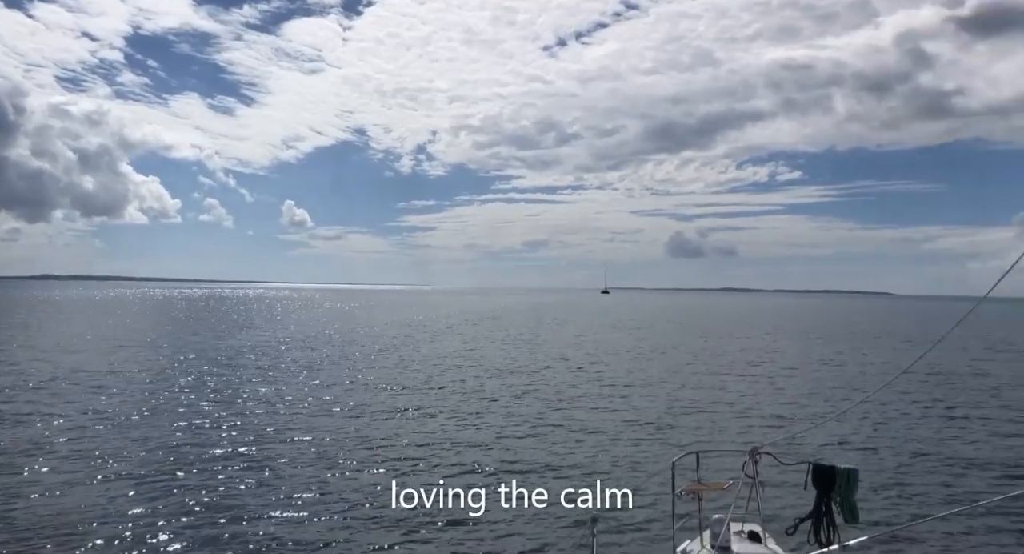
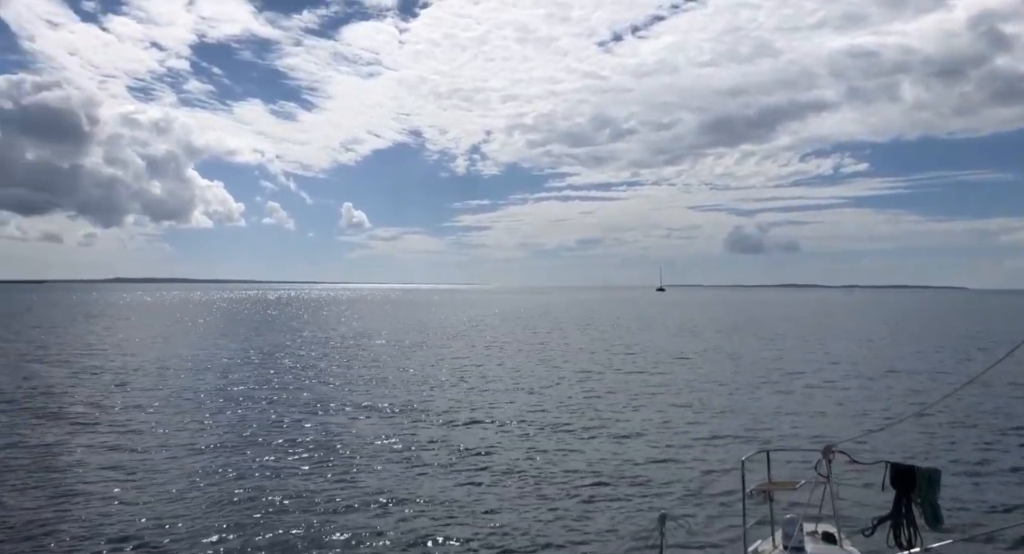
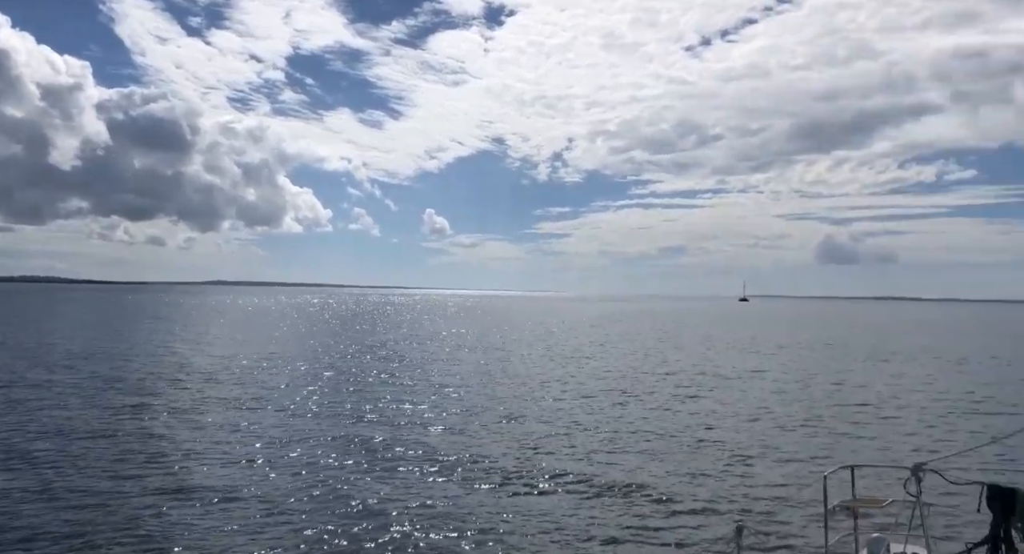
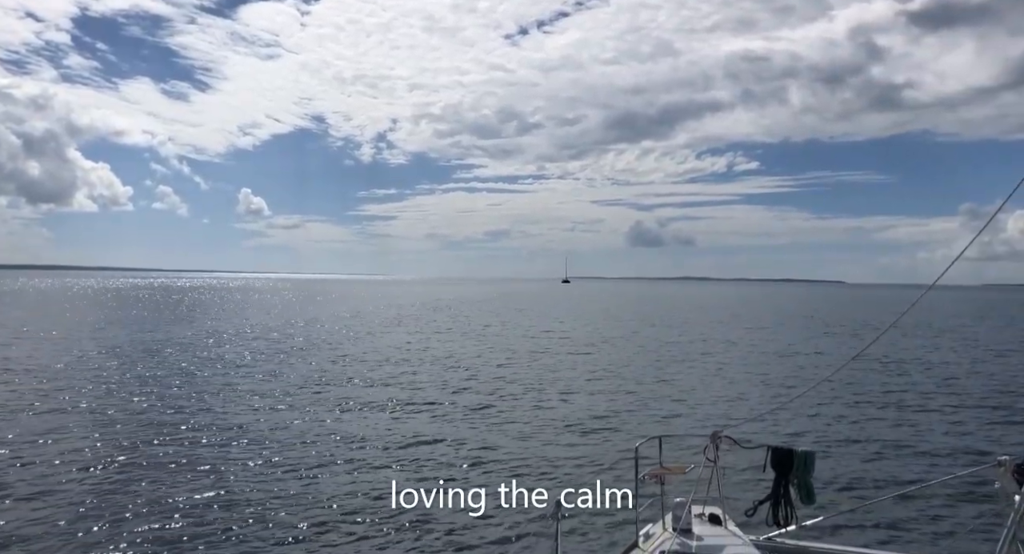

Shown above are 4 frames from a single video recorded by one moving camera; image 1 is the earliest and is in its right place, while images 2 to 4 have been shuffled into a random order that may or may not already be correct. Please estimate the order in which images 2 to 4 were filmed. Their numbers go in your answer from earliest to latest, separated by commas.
4, 2, 3
